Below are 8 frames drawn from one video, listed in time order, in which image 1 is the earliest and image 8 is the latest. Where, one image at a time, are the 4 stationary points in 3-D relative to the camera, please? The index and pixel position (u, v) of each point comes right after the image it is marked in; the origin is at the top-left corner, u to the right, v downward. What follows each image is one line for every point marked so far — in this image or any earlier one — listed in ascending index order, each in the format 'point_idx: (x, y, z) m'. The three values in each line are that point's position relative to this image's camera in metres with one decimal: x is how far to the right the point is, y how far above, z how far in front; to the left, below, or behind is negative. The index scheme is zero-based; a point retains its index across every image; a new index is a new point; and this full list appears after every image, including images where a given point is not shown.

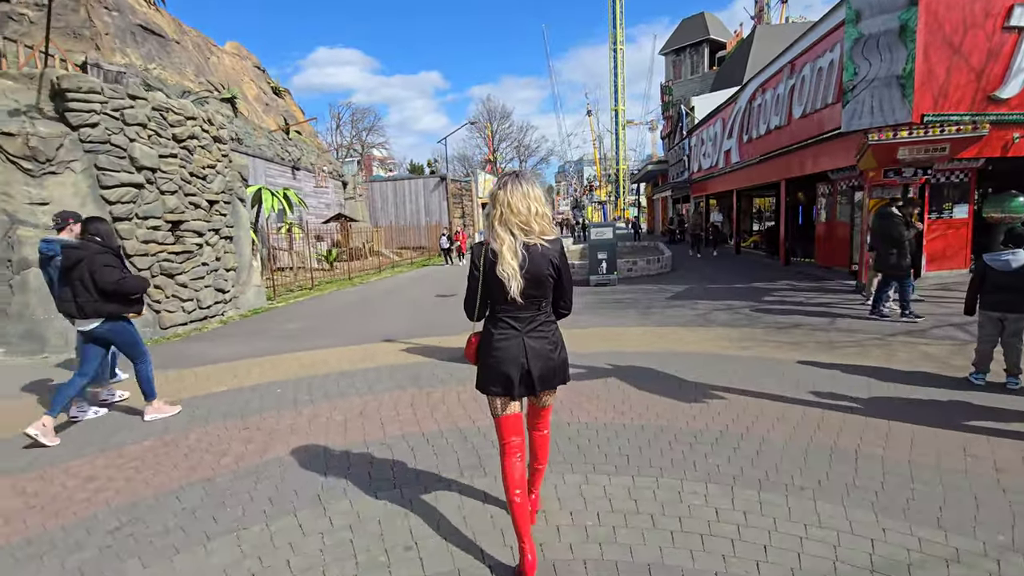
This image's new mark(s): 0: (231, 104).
0: (-10.1, +6.6, +18.6) m
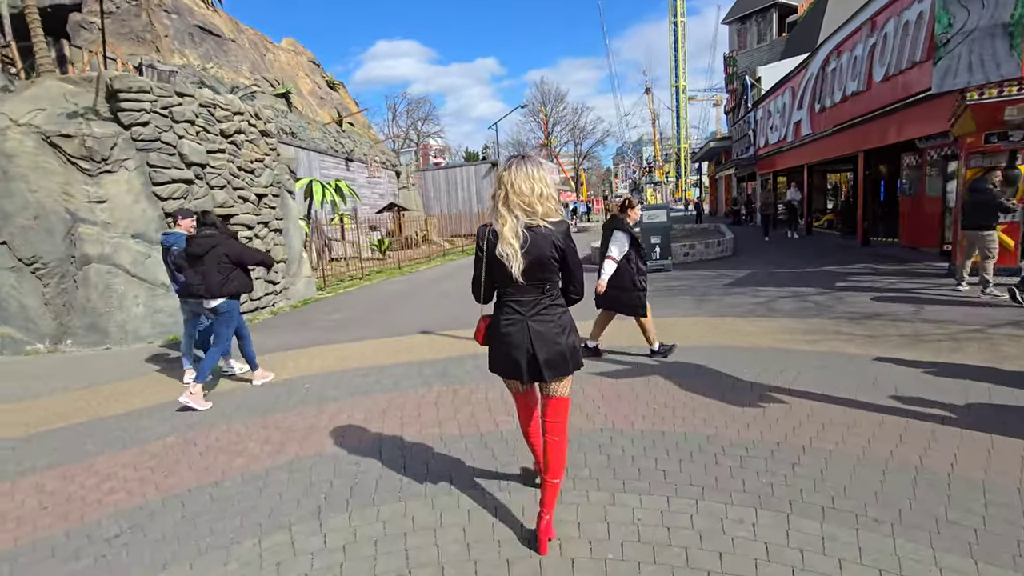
0: (-8.4, +7.0, +19.1) m
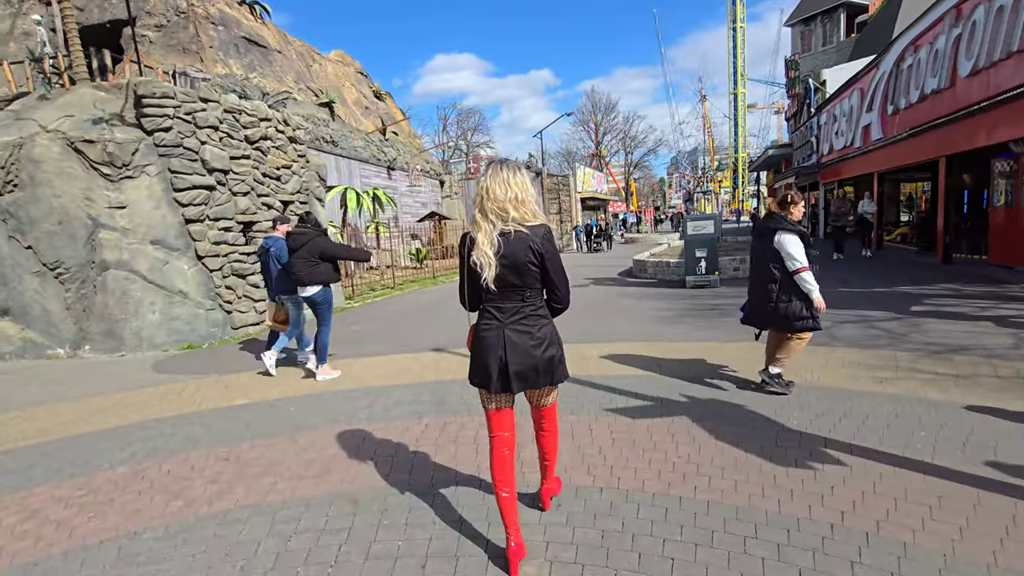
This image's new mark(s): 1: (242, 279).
0: (-6.8, +6.7, +19.2) m
1: (-4.9, +0.2, +9.4) m
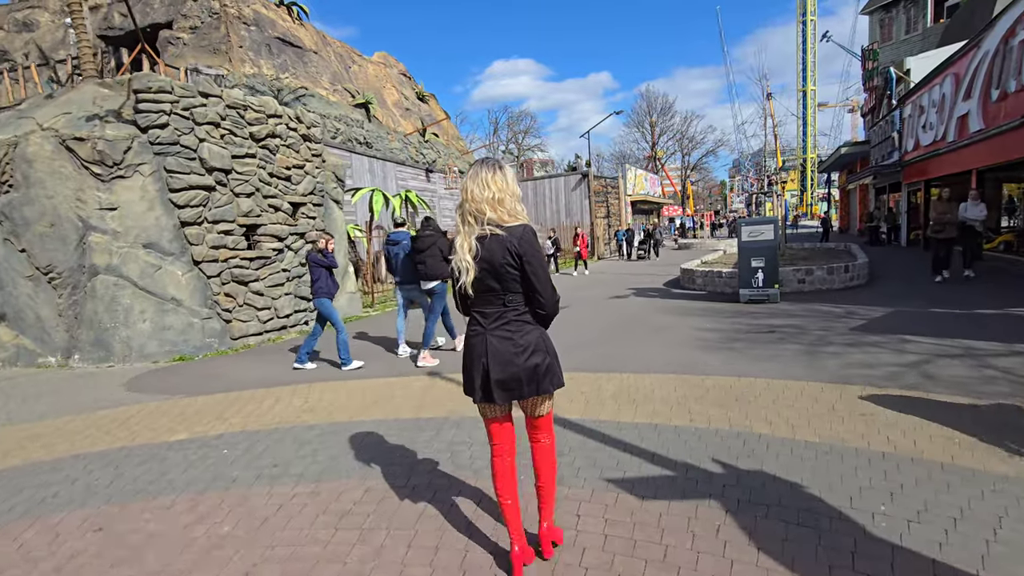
0: (-5.4, +6.5, +18.8) m
1: (-4.6, 0.0, +8.8) m
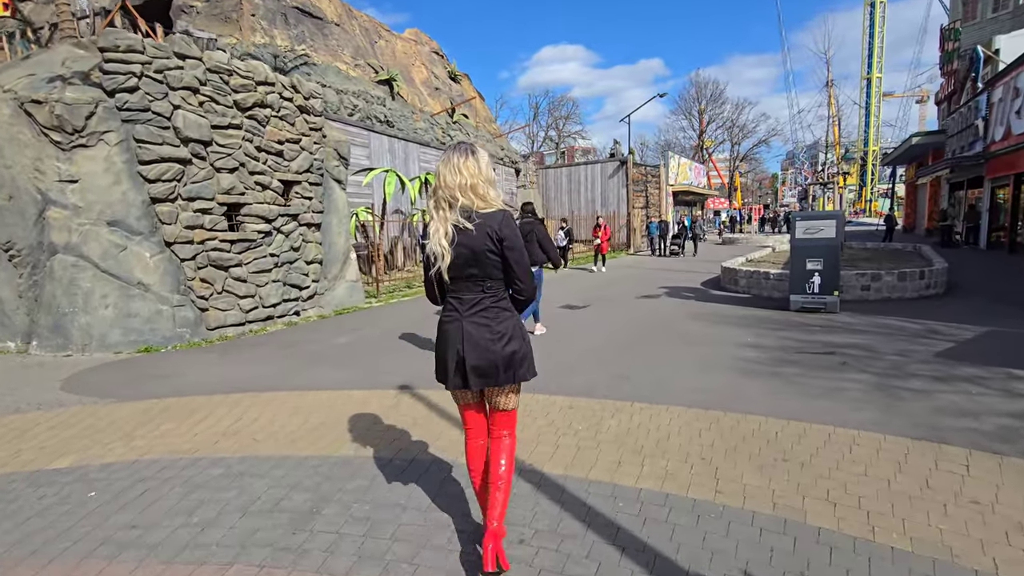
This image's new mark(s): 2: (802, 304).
0: (-4.3, +7.0, +17.9) m
1: (-4.5, +0.3, +8.0) m
2: (+4.8, -0.3, +8.6) m
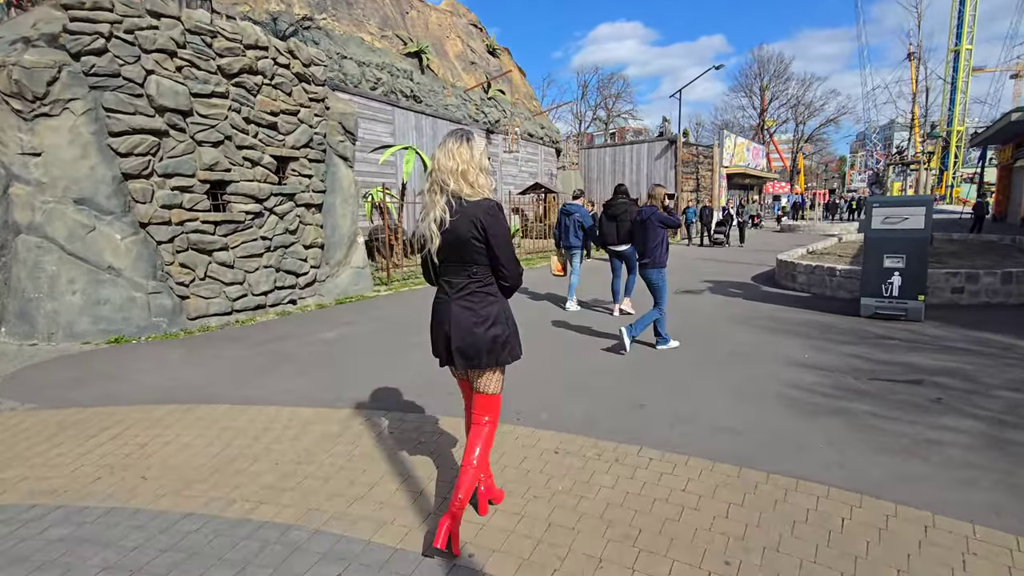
0: (-3.1, +7.5, +16.9) m
1: (-4.3, +0.5, +7.3) m
2: (+5.0, -0.3, +7.1) m
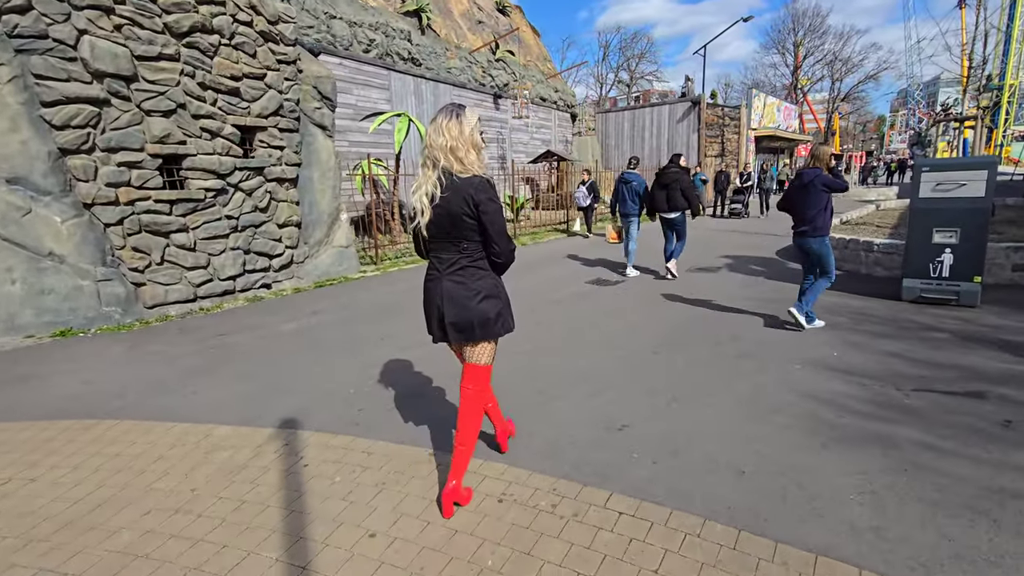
0: (-2.9, +8.2, +15.7) m
1: (-4.5, +0.7, +6.6) m
2: (+4.8, 0.0, +6.0) m
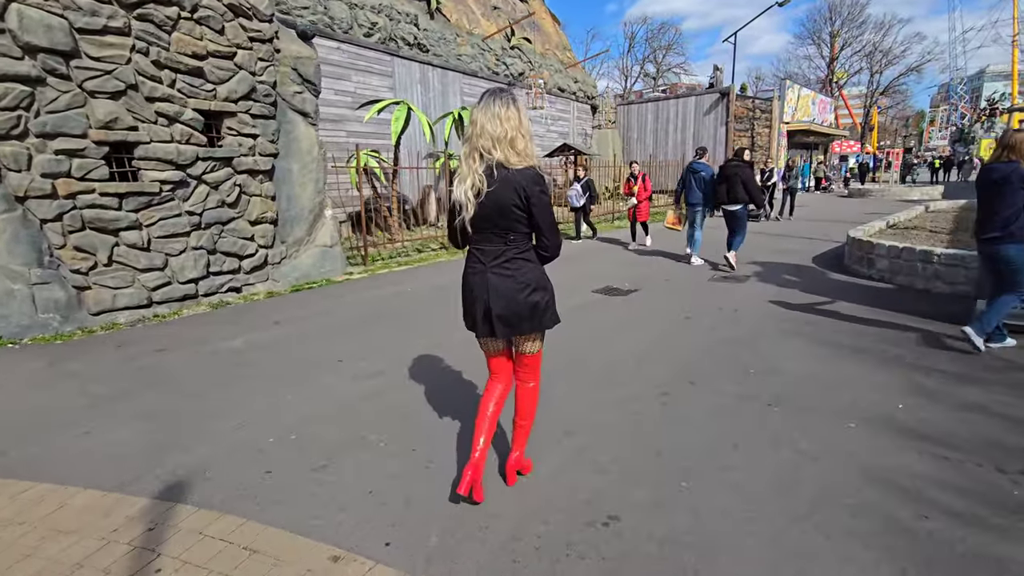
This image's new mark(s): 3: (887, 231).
0: (-2.5, +8.2, +14.8) m
1: (-4.6, +0.6, +5.9) m
2: (+4.7, -0.3, +4.9) m
3: (+6.6, +1.0, +9.1) m
